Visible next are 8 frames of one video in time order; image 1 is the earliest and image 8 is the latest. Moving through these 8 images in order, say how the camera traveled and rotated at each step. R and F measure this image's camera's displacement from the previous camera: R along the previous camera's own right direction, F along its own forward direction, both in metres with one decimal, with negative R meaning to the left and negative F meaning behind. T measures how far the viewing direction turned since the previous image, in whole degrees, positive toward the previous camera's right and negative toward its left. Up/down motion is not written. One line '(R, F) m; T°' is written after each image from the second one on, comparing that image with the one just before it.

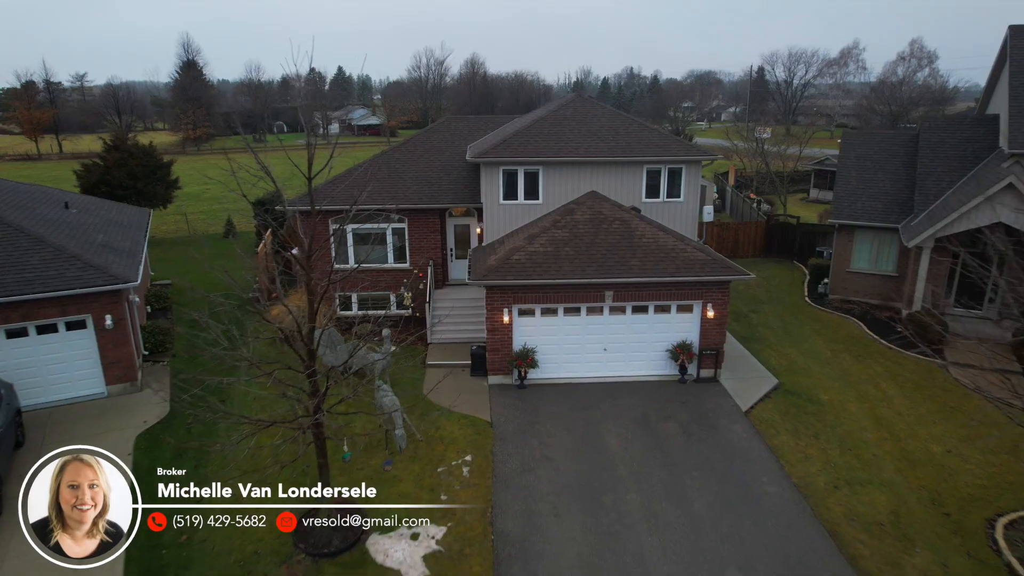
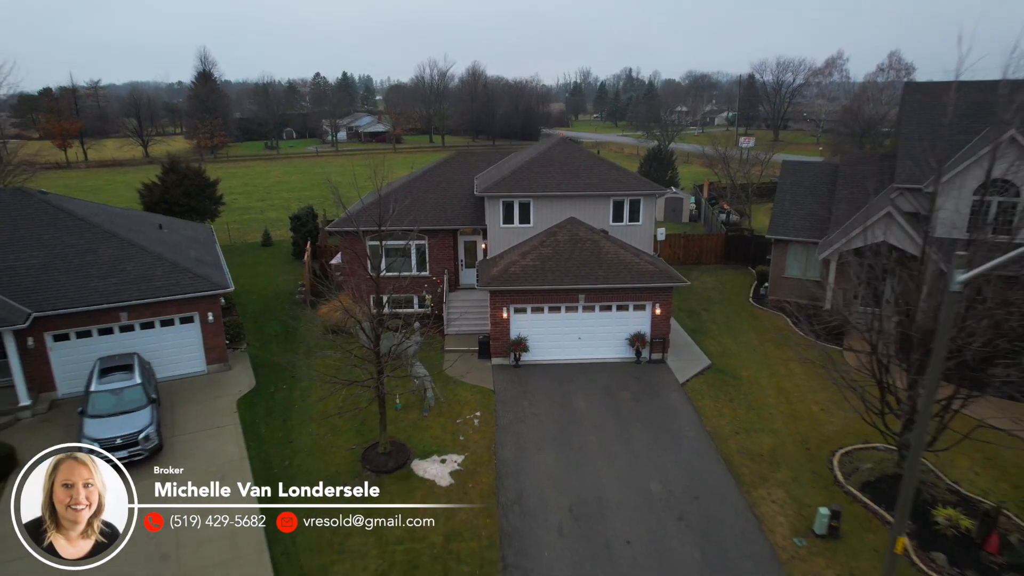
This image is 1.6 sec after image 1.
(0.0, -2.4) m; 0°
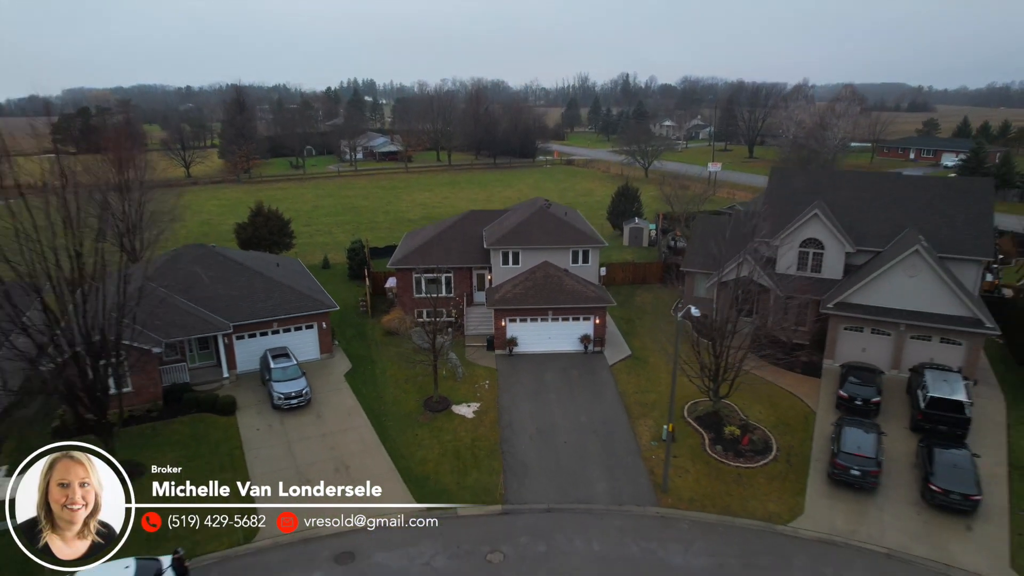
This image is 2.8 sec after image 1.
(+0.1, -5.8) m; 0°
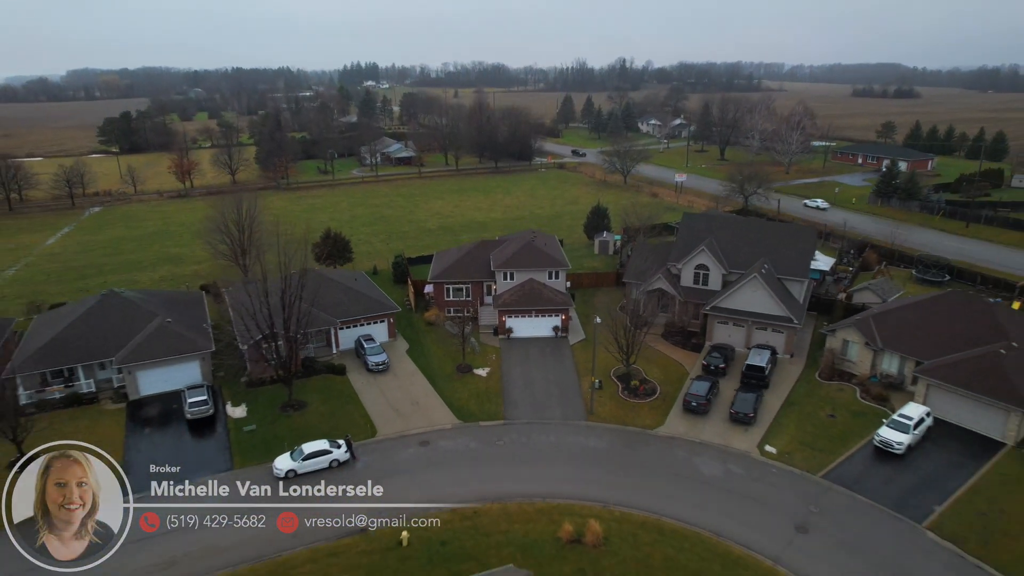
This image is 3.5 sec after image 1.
(+0.1, -8.7) m; 0°
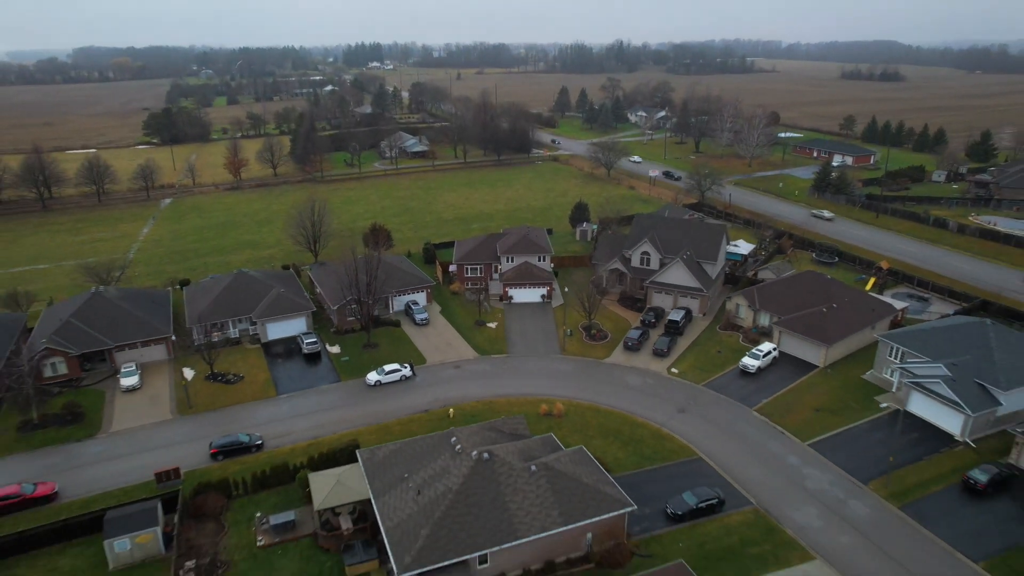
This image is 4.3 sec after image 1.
(0.0, -10.2) m; 0°
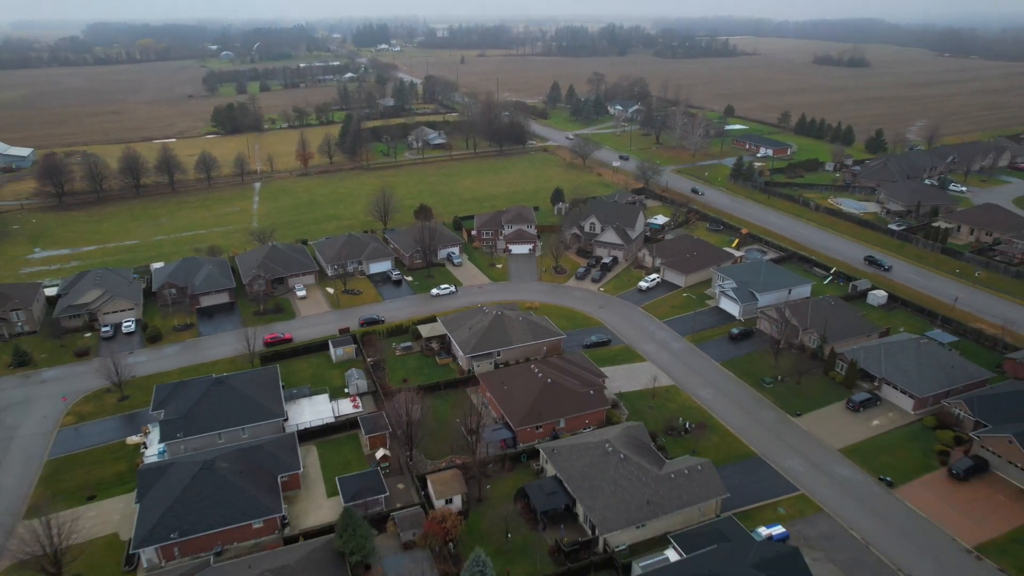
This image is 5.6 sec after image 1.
(0.0, -21.4) m; 0°
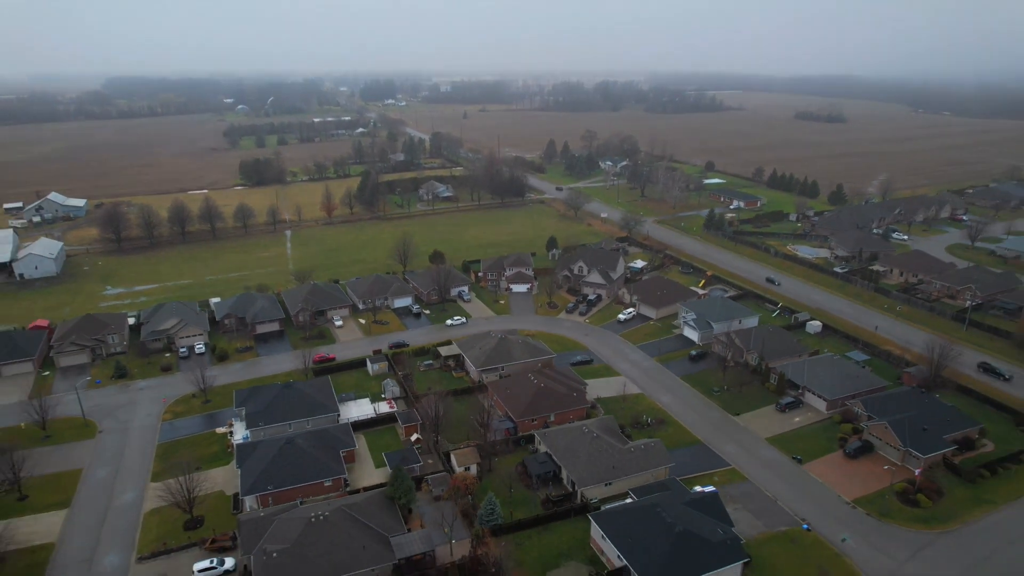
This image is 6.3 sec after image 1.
(-0.2, -9.9) m; 0°
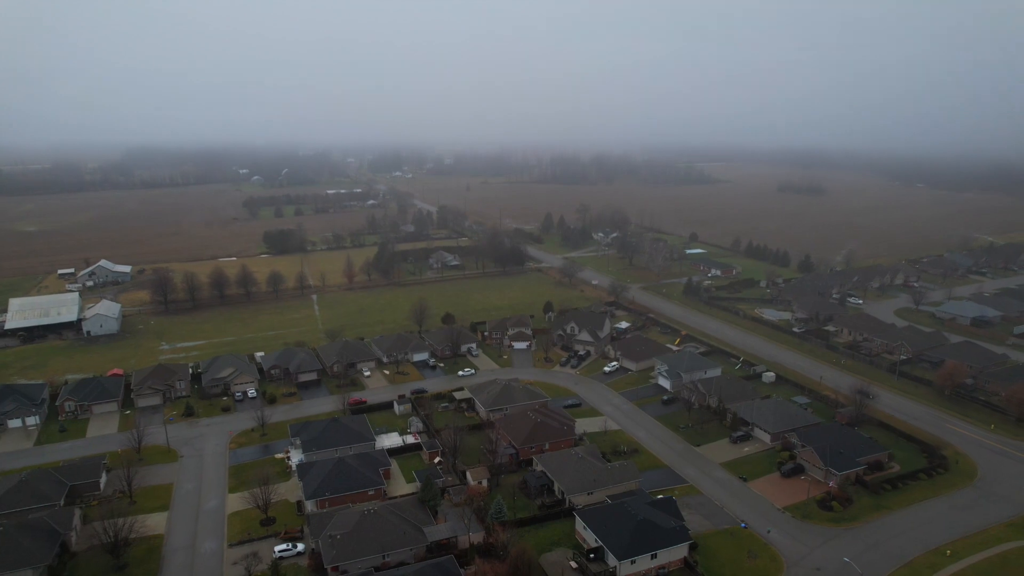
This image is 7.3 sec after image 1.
(-0.3, -10.6) m; 0°
